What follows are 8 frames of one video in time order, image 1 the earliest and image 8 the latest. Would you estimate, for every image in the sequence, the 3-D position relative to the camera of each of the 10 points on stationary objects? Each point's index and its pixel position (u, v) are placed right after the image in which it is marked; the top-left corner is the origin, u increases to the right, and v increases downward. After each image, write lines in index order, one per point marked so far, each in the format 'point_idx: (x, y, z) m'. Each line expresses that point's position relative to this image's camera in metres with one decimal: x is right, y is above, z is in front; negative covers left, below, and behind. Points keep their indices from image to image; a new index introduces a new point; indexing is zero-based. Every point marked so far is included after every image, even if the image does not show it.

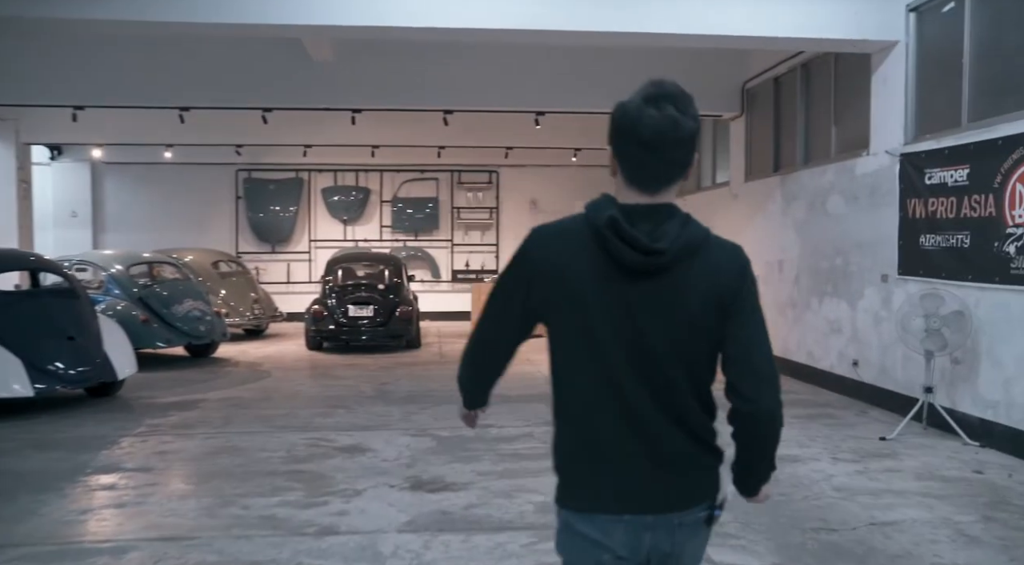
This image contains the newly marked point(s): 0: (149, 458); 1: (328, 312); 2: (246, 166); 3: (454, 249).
0: (-2.1, -1.0, +3.9) m
1: (-2.2, -0.4, +8.2) m
2: (-4.5, +1.9, +11.3) m
3: (-1.1, +0.6, +11.8) m
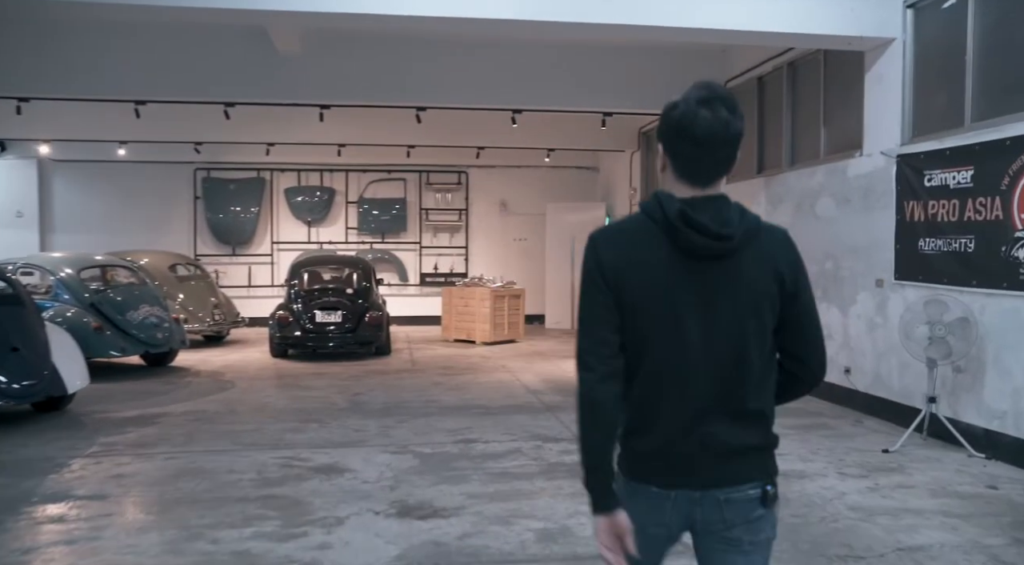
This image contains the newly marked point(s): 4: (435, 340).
0: (-2.1, -1.0, +3.5) m
1: (-2.5, -0.4, +7.8) m
2: (-4.9, +1.9, +10.8) m
3: (-1.5, +0.5, +11.5) m
4: (-1.1, -0.8, +9.7) m
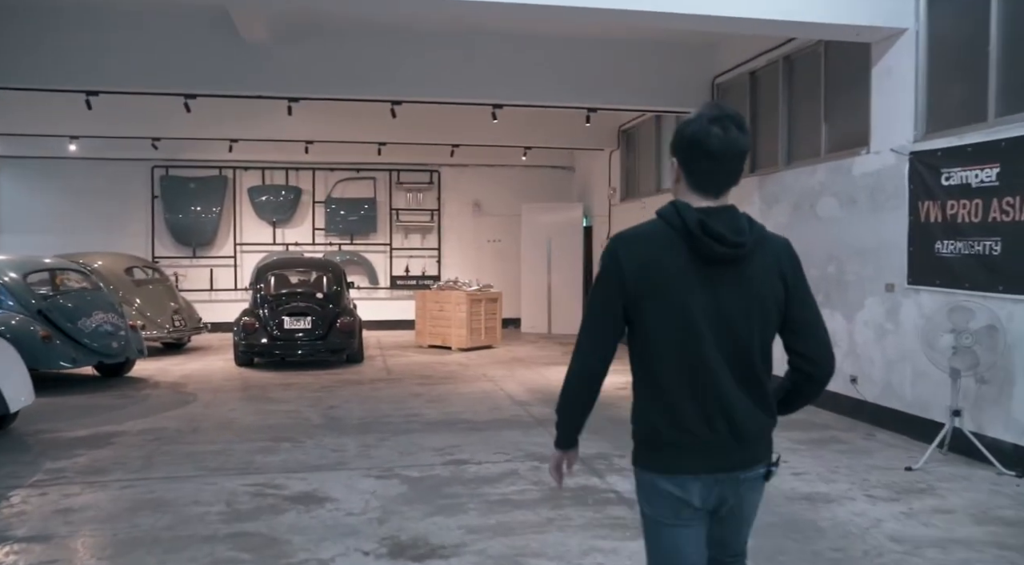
0: (-2.1, -1.1, +3.1) m
1: (-2.7, -0.5, +7.3) m
2: (-5.3, +1.8, +10.2) m
3: (-1.9, +0.5, +11.0) m
4: (-1.4, -0.9, +9.3) m
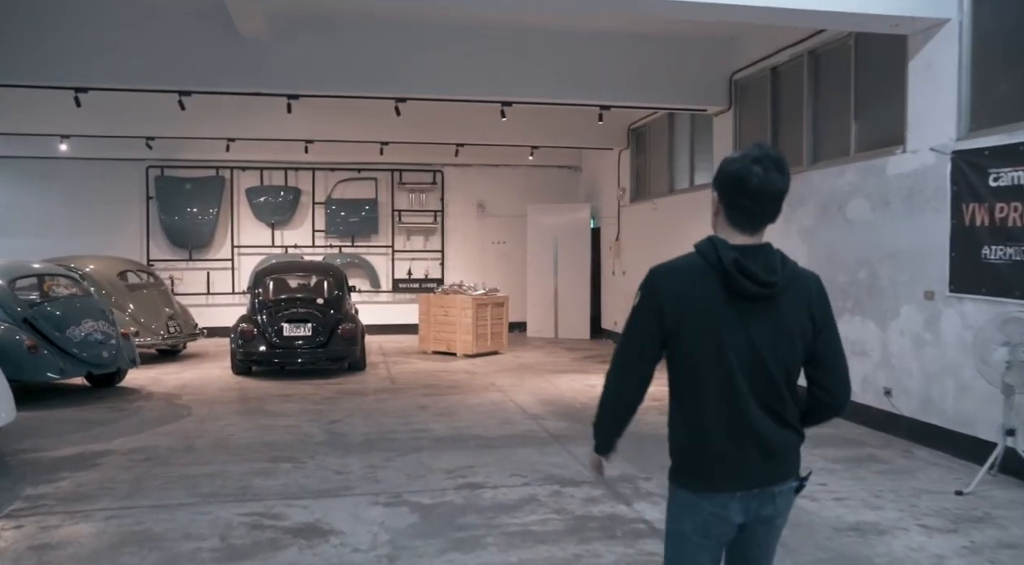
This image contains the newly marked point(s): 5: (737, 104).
0: (-2.0, -1.1, +2.8) m
1: (-2.6, -0.5, +7.0) m
2: (-5.2, +1.8, +9.9) m
3: (-1.9, +0.4, +10.7) m
4: (-1.3, -0.9, +9.0) m
5: (+2.3, +1.8, +6.9) m
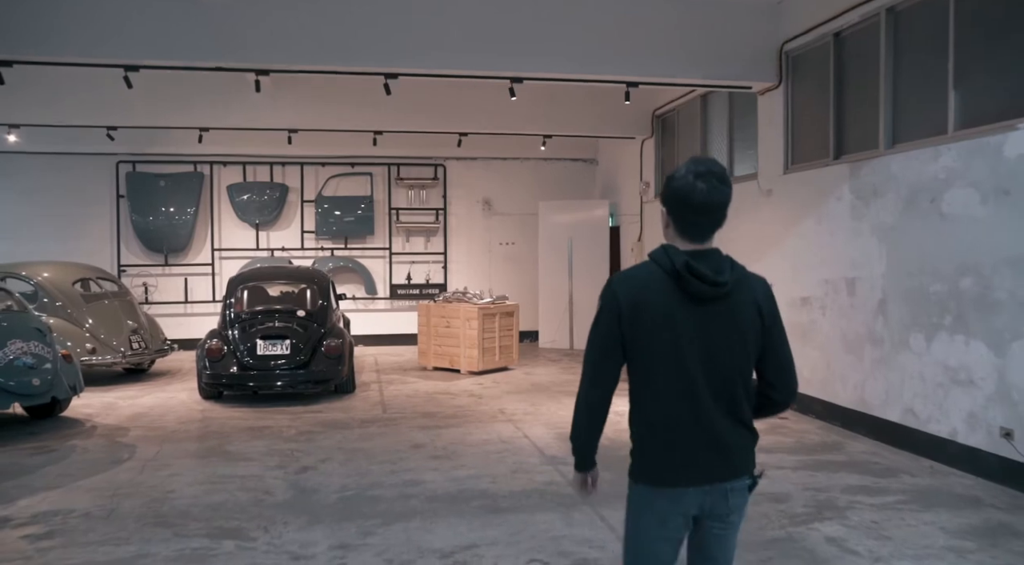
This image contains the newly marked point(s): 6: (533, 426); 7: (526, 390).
0: (-2.0, -1.2, +1.8) m
1: (-2.5, -0.6, +6.1) m
2: (-5.1, +1.7, +8.9) m
3: (-1.7, +0.3, +9.8) m
4: (-1.2, -1.0, +8.0) m
5: (+2.4, +1.8, +5.9) m
6: (+0.2, -1.1, +5.2) m
7: (+0.1, -1.1, +6.7) m
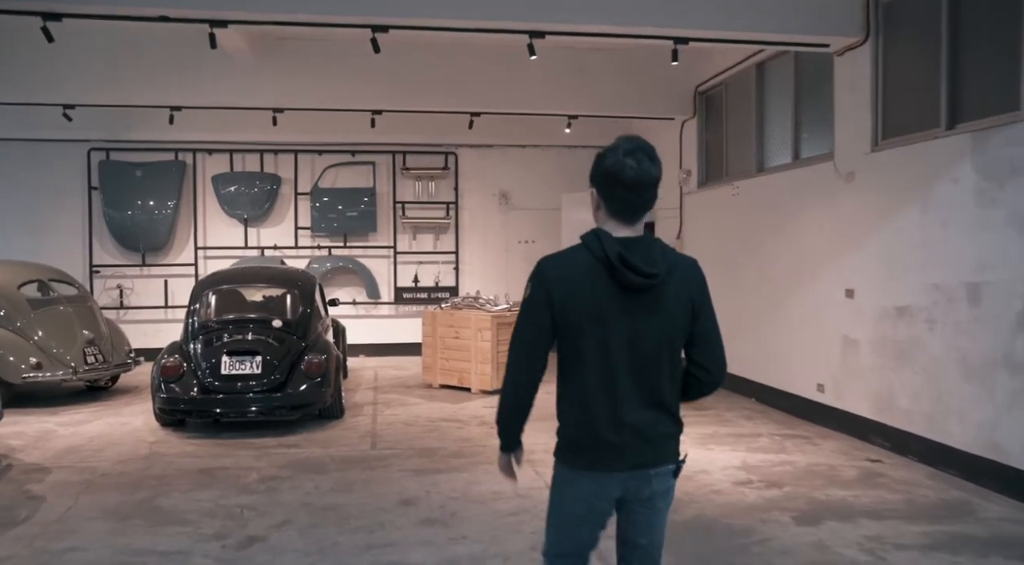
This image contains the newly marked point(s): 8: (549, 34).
0: (-2.0, -1.3, +0.7) m
1: (-2.4, -0.6, +5.0) m
2: (-4.8, +1.6, +8.0) m
3: (-1.5, +0.3, +8.7) m
4: (-1.0, -1.0, +6.9) m
5: (+2.6, +1.7, +4.7) m
6: (+0.3, -1.1, +4.1) m
7: (+0.3, -1.1, +5.5) m
8: (+0.2, +1.8, +5.0) m
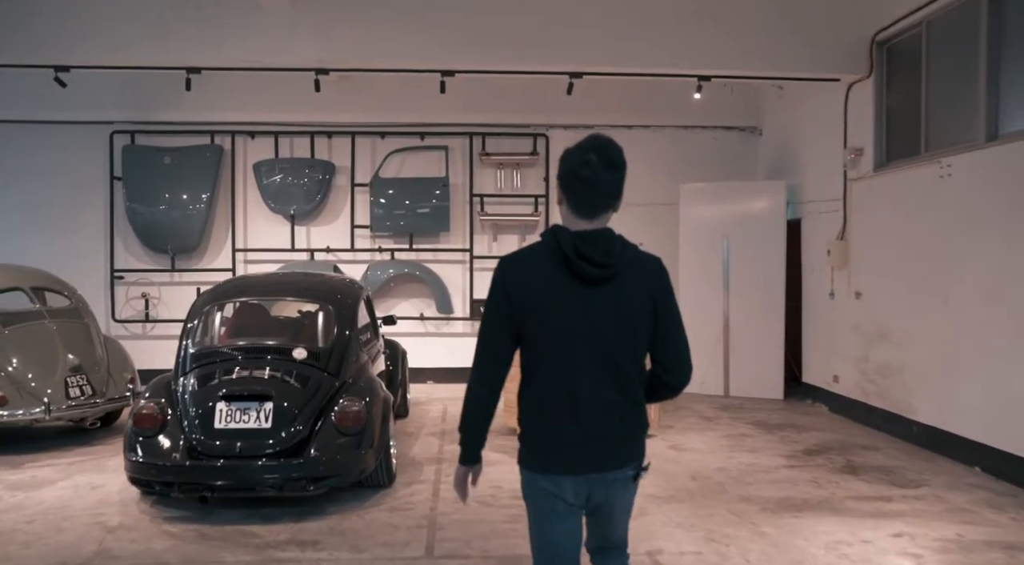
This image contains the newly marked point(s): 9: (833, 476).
0: (-1.8, -1.3, -0.8) m
1: (-1.8, -0.7, +3.6) m
2: (-3.8, +1.5, +6.8) m
3: (-0.4, +0.2, +7.1) m
4: (-0.2, -1.1, +5.3) m
5: (+3.2, +1.6, +2.7) m
6: (+0.8, -1.2, +2.3) m
7: (+1.0, -1.2, +3.8) m
8: (+0.8, +1.7, +3.2) m
9: (+2.0, -1.2, +4.3) m
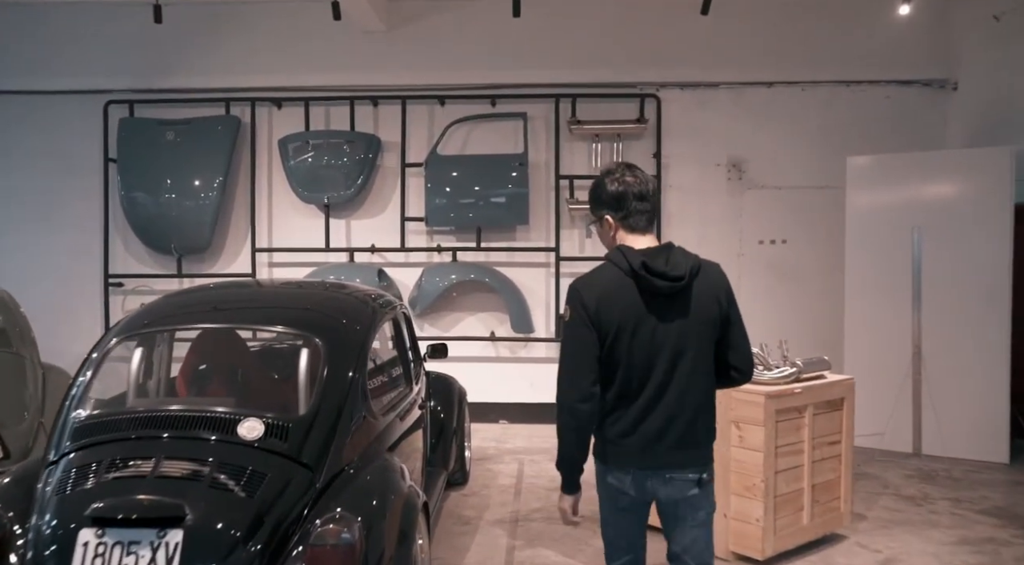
0: (-2.0, -1.3, -2.2) m
1: (-1.4, -0.7, +2.0) m
2: (-3.0, +1.5, +5.5) m
3: (+0.4, +0.1, +5.4) m
4: (+0.4, -1.2, +3.5) m
5: (+3.4, +1.6, +0.6) m
6: (+1.0, -1.3, +0.5) m
7: (+1.3, -1.2, +1.9) m
8: (+1.1, +1.6, +1.4) m
9: (+2.5, -1.3, +2.3) m
